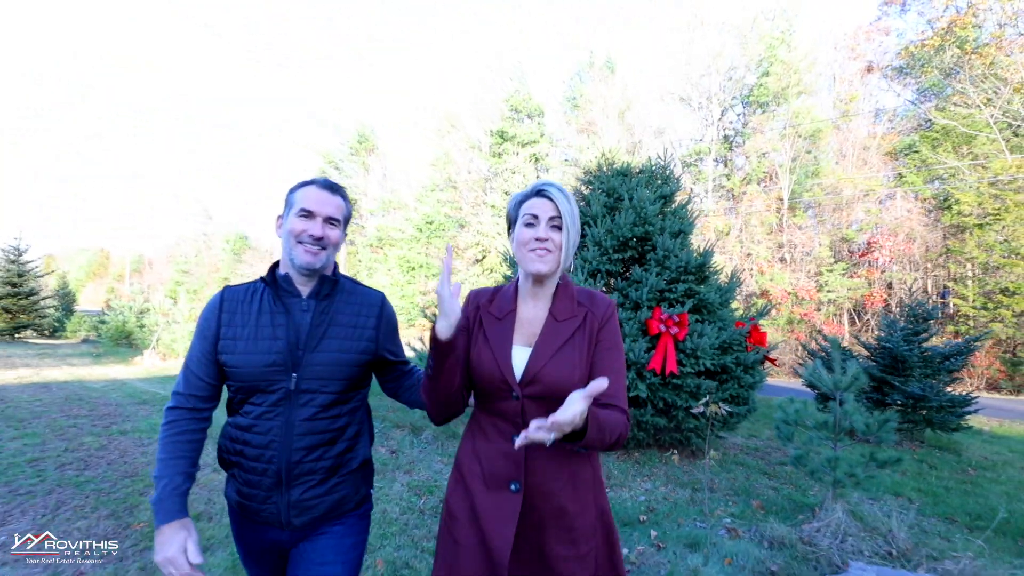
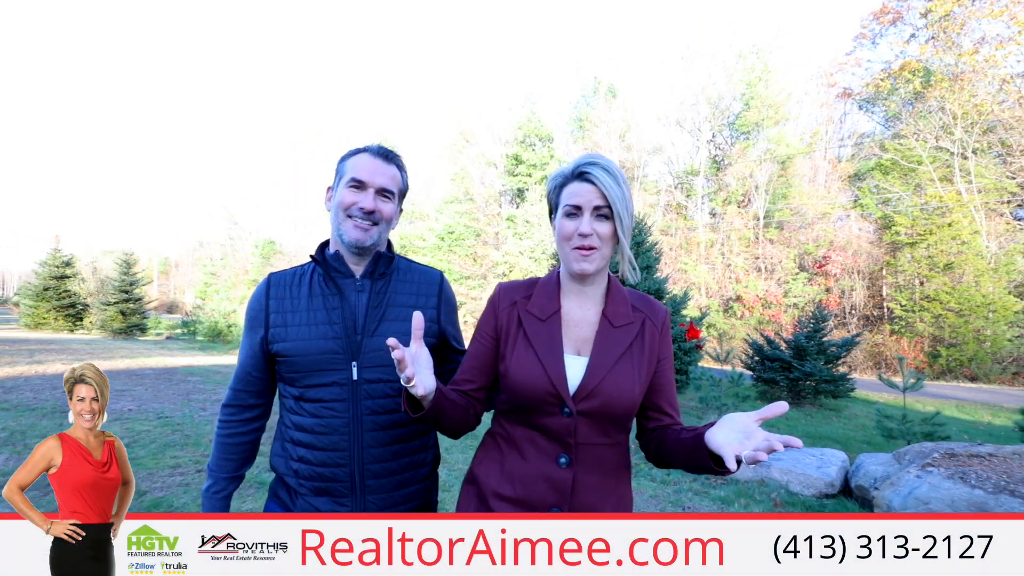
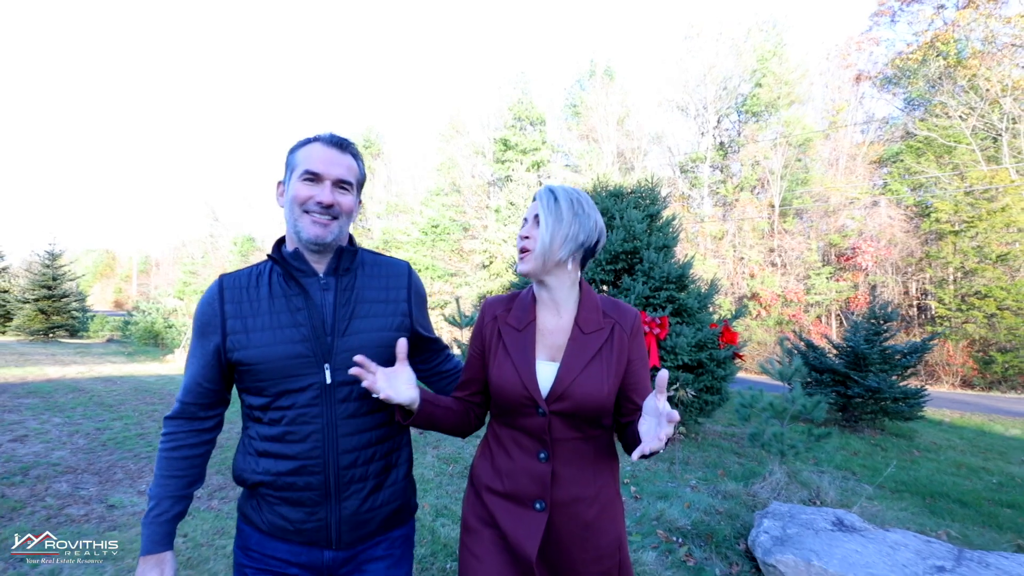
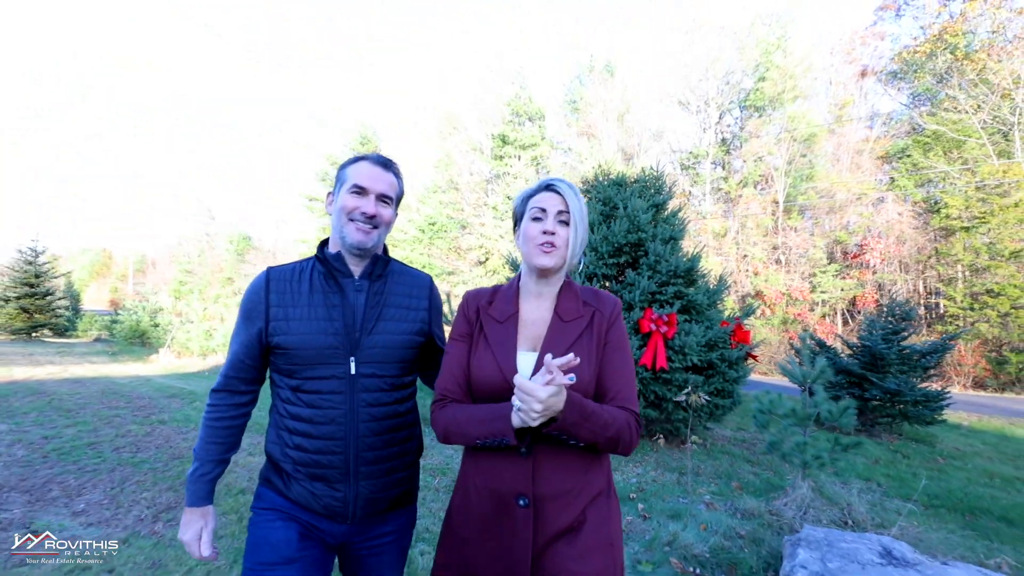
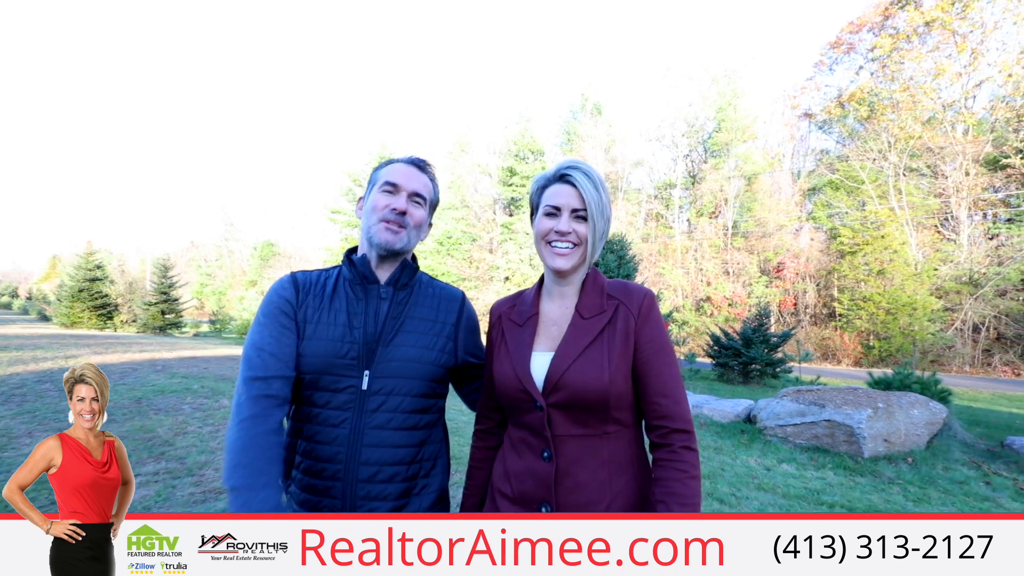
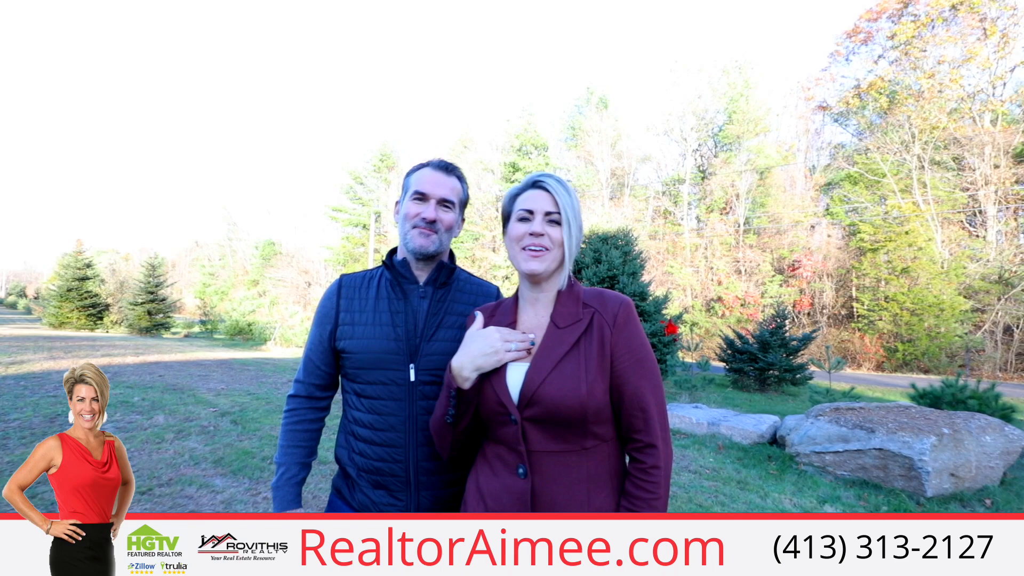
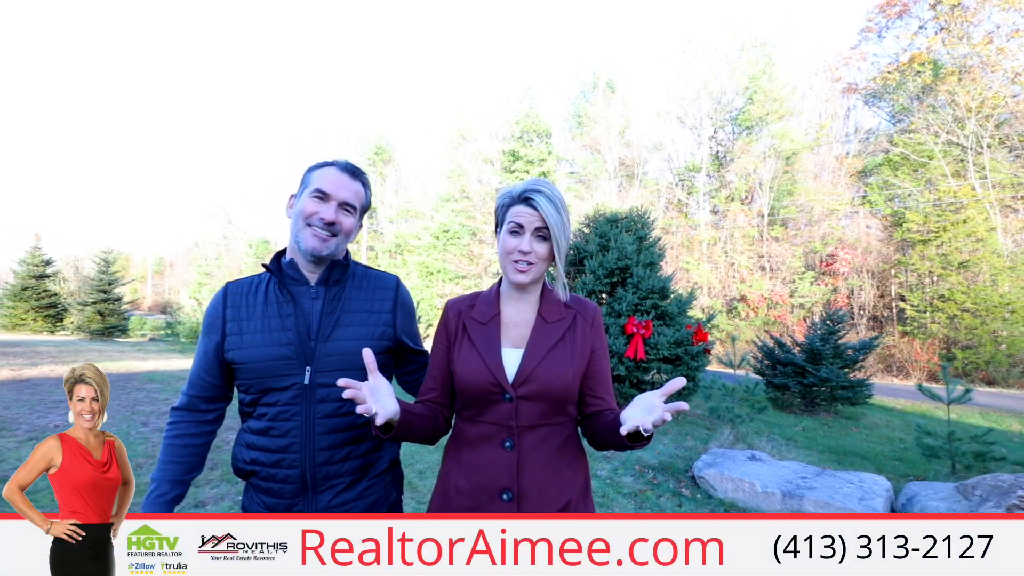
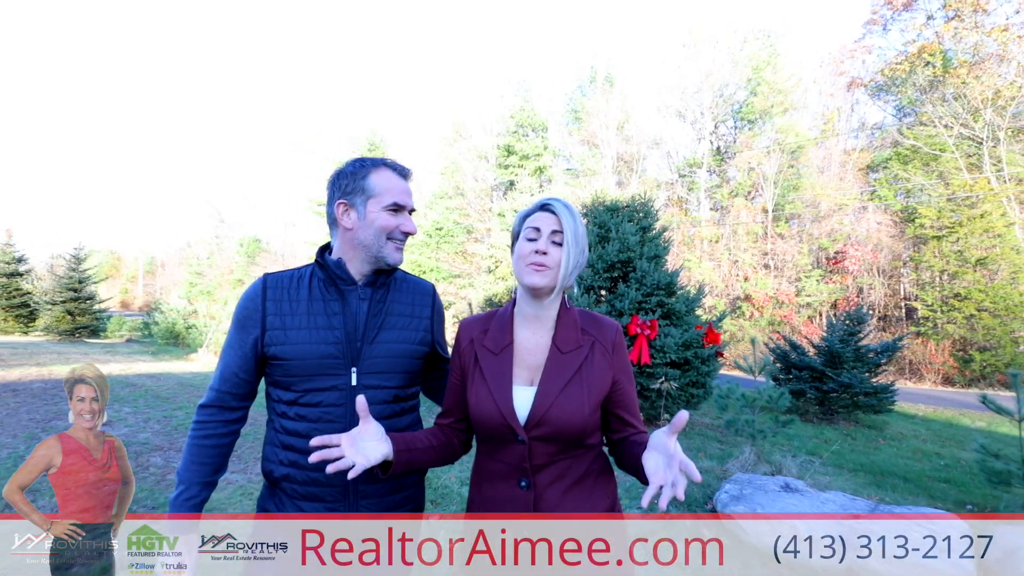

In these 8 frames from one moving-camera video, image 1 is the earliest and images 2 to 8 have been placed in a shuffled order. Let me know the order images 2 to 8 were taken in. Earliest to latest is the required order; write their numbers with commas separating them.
4, 3, 8, 7, 2, 6, 5
